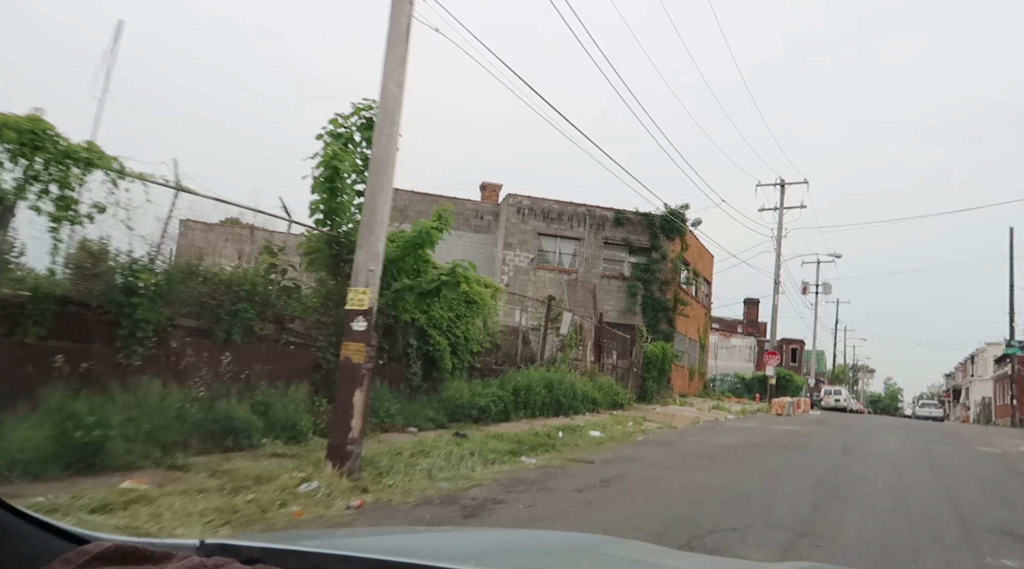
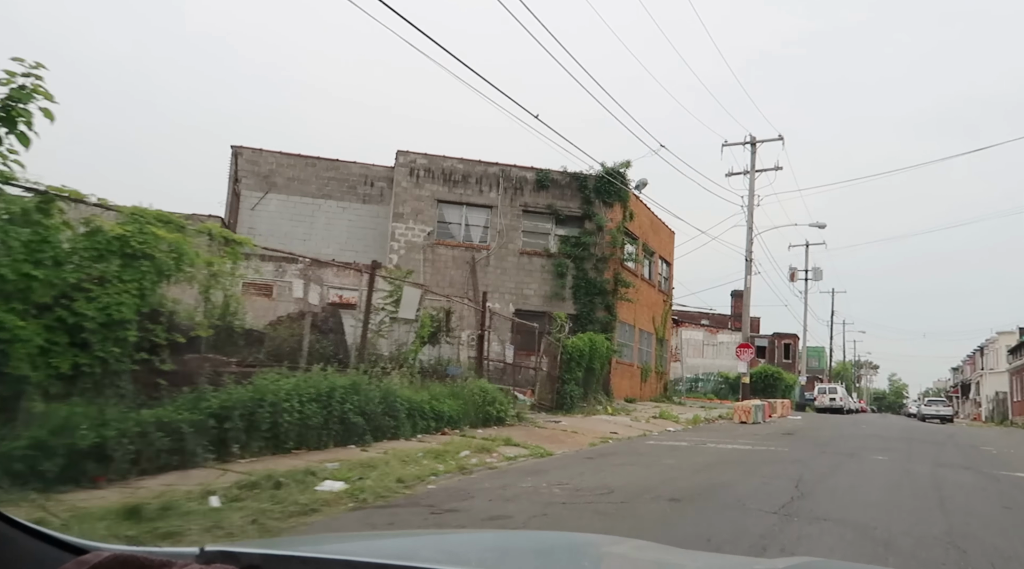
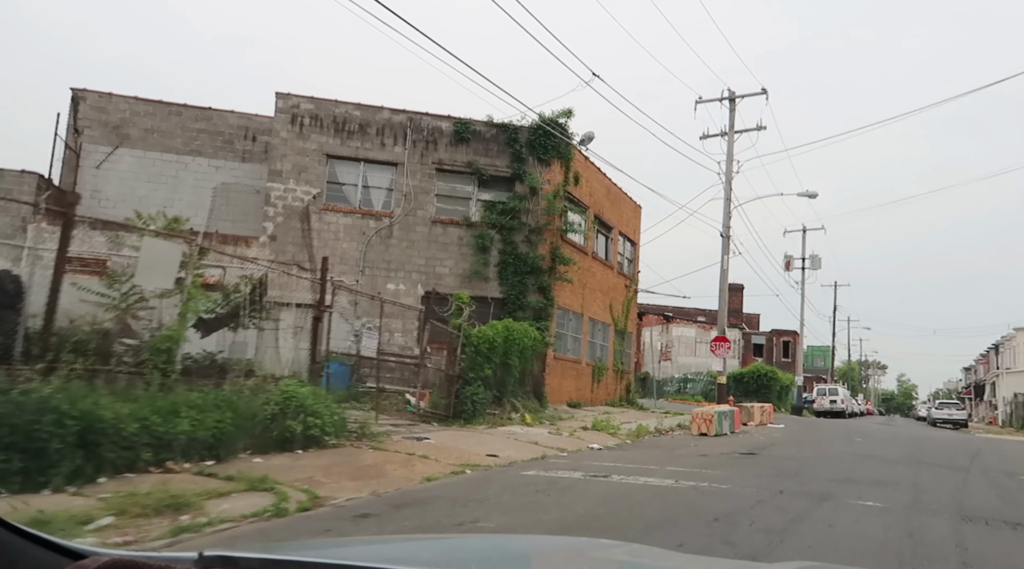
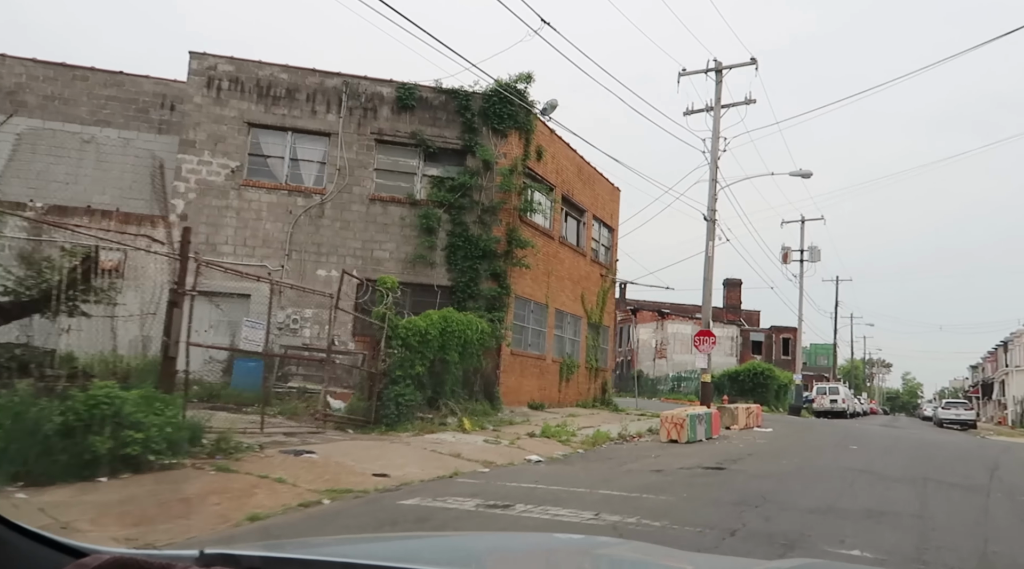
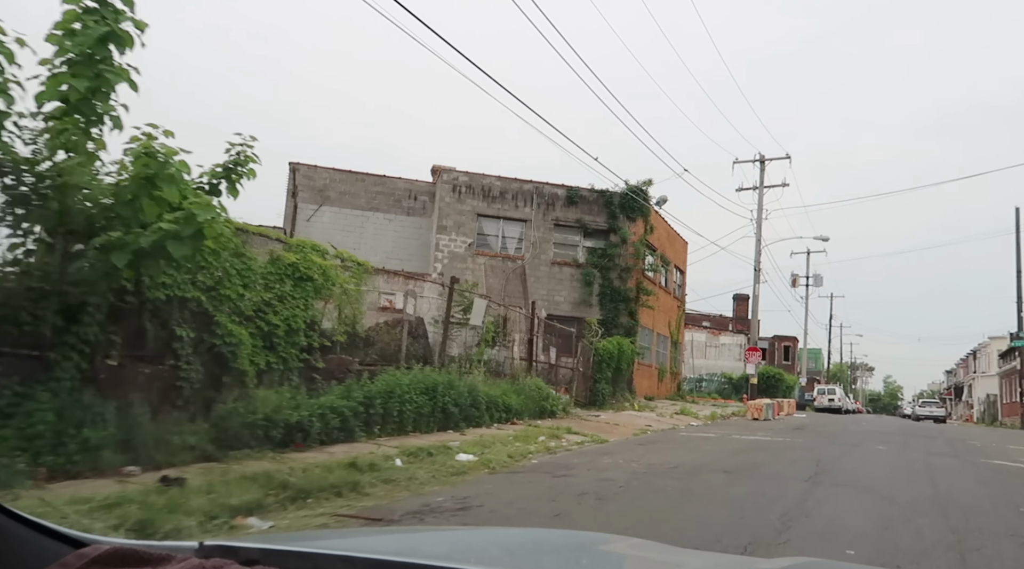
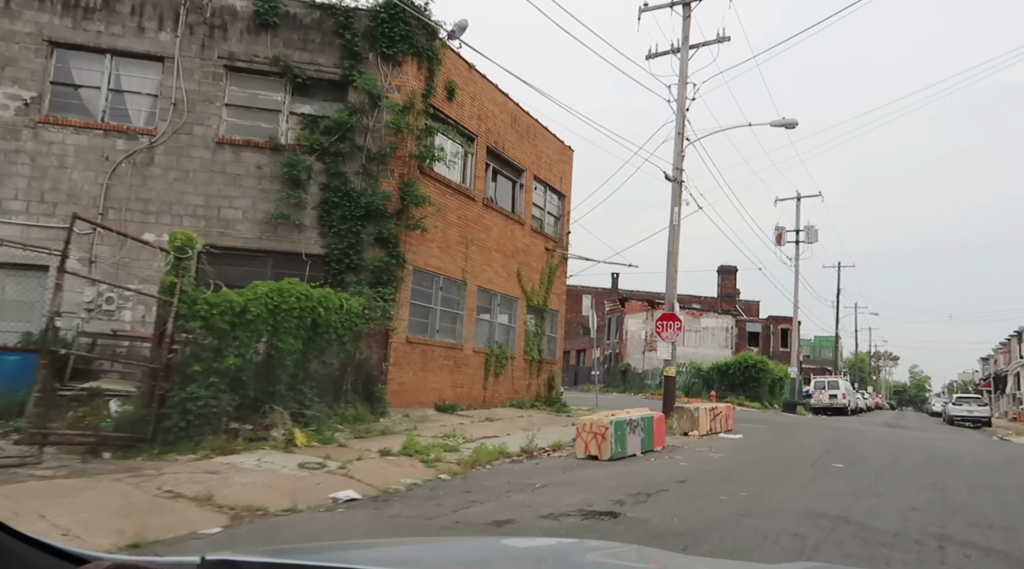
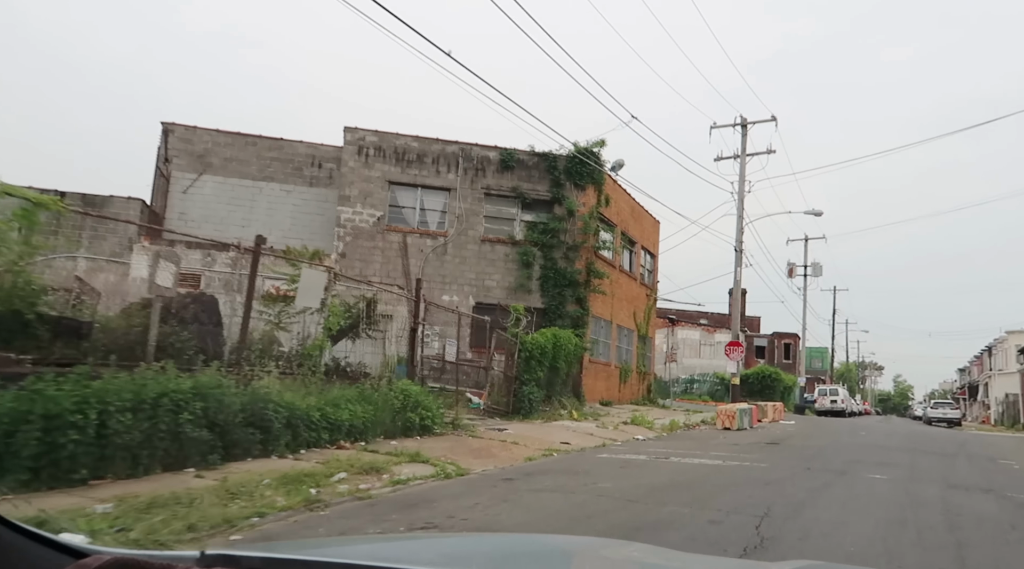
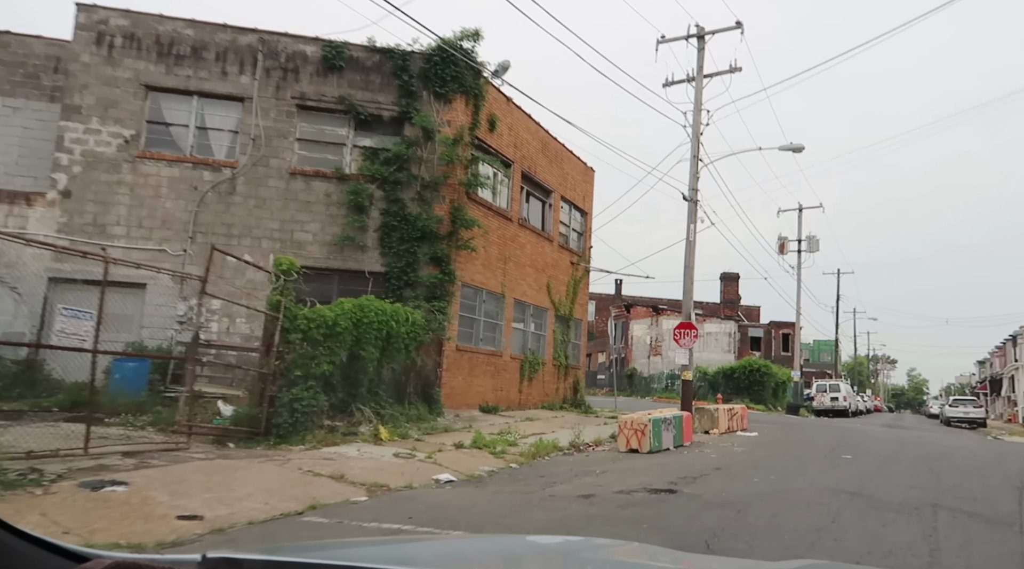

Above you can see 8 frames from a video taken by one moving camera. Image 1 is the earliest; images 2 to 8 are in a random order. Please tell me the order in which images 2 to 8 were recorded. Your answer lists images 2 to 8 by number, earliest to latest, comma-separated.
5, 2, 7, 3, 4, 8, 6
